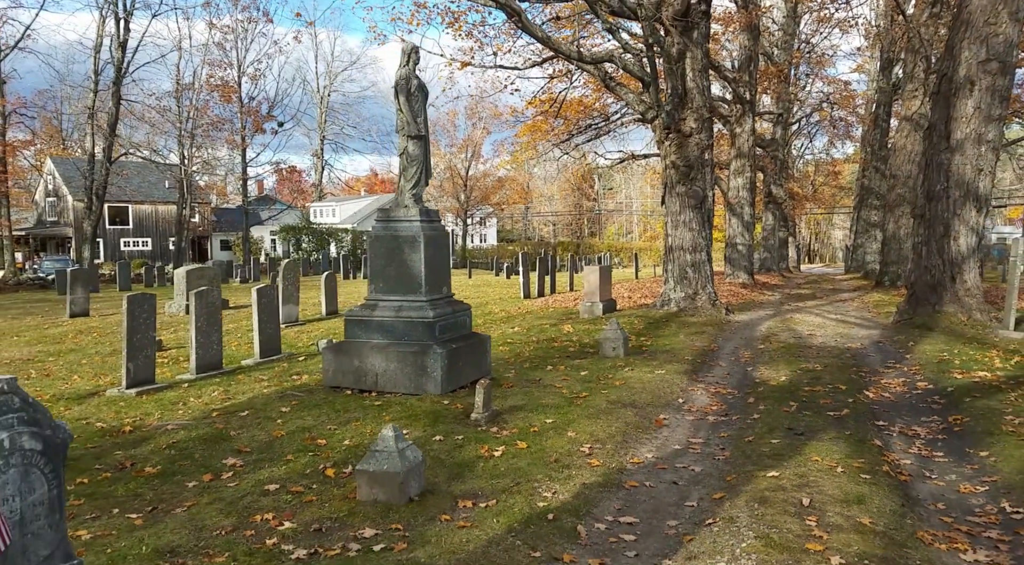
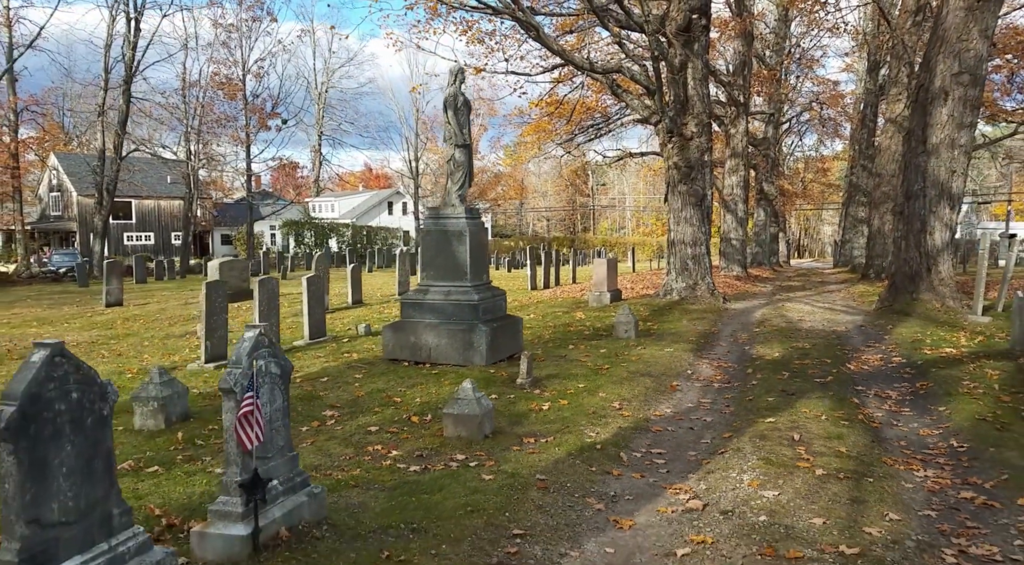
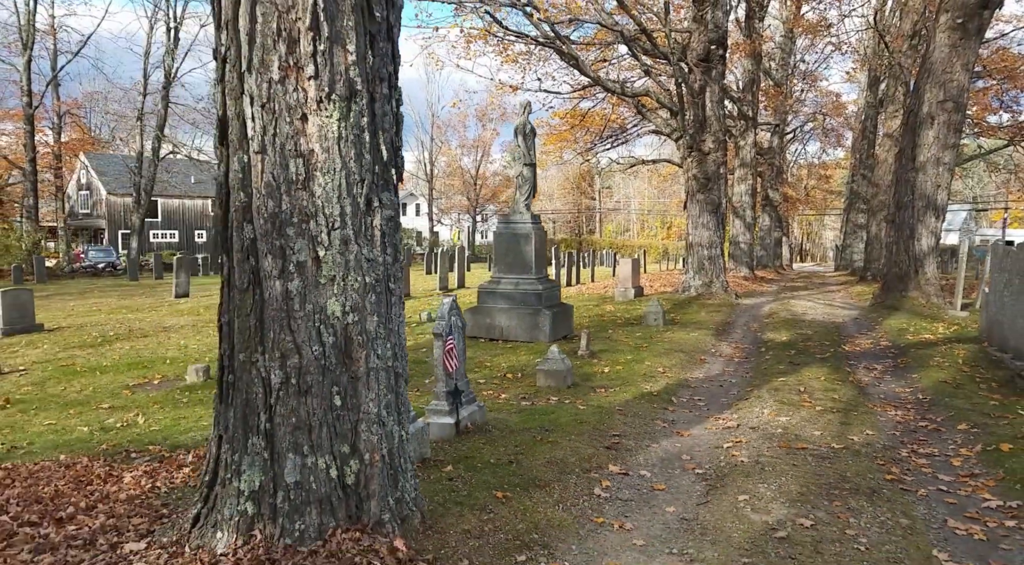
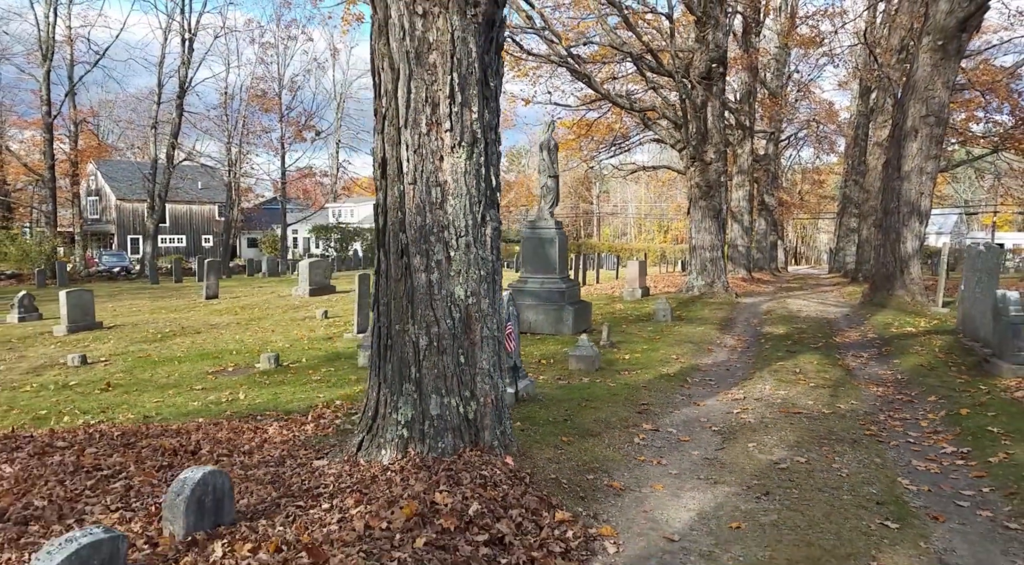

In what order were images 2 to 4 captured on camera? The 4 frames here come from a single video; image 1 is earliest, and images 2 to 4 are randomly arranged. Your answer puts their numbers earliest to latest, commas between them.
2, 3, 4
